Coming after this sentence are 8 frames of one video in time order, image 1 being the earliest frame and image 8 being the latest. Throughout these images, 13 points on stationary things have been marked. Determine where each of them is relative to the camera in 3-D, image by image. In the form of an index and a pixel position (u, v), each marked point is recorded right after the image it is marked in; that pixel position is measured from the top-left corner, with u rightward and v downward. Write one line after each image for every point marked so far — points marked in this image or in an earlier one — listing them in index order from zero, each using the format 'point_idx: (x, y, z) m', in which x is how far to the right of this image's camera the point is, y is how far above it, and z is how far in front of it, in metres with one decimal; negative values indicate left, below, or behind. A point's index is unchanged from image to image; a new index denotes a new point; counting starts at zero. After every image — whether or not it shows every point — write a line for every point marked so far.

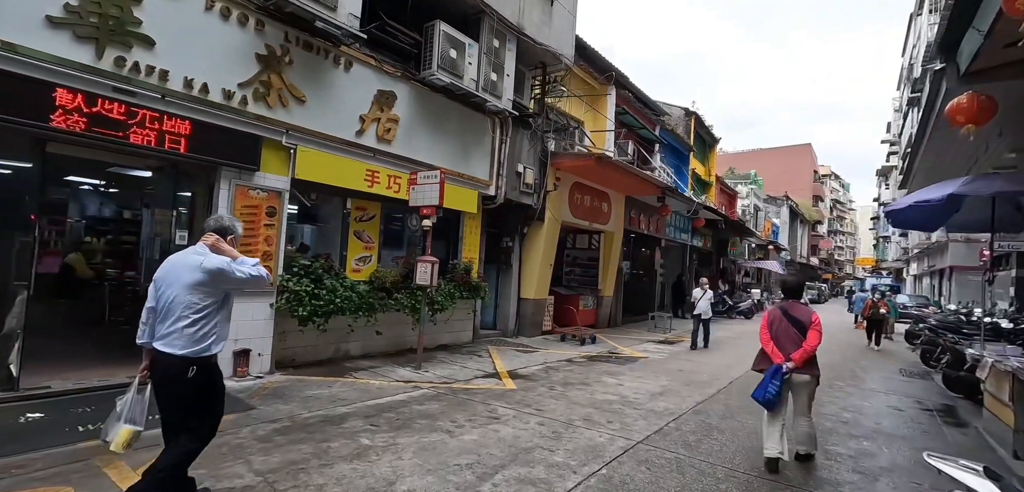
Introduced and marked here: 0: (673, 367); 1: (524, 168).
0: (+2.6, -2.0, +8.5) m
1: (+0.2, +1.5, +10.2) m
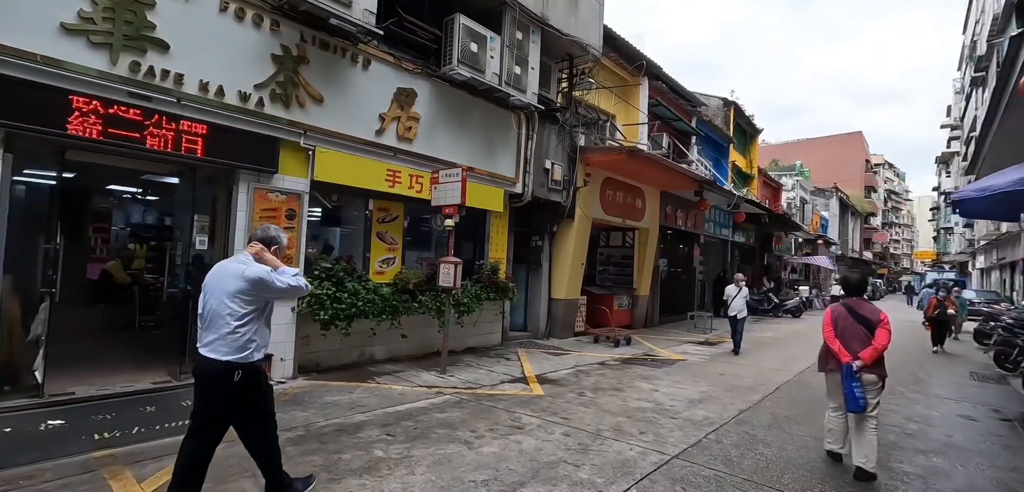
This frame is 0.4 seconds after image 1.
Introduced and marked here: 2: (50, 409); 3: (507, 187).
0: (+3.1, -1.9, +8.0) m
1: (+0.8, +1.5, +9.9) m
2: (-4.1, -1.5, +4.7) m
3: (-0.1, +1.0, +9.1) m
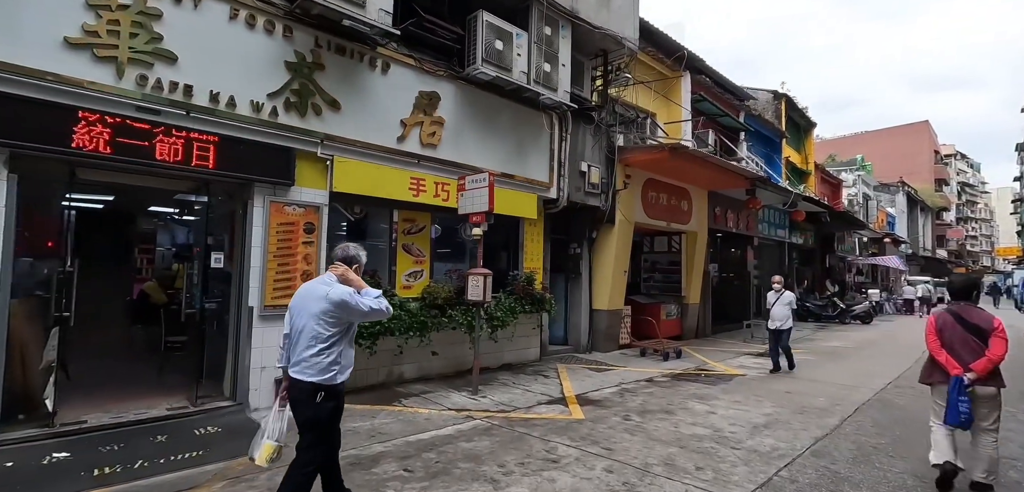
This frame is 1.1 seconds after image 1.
0: (+3.7, -1.9, +7.1) m
1: (+1.4, +1.4, +9.3) m
2: (-3.8, -1.6, +4.4) m
3: (+0.5, +0.9, +8.6) m
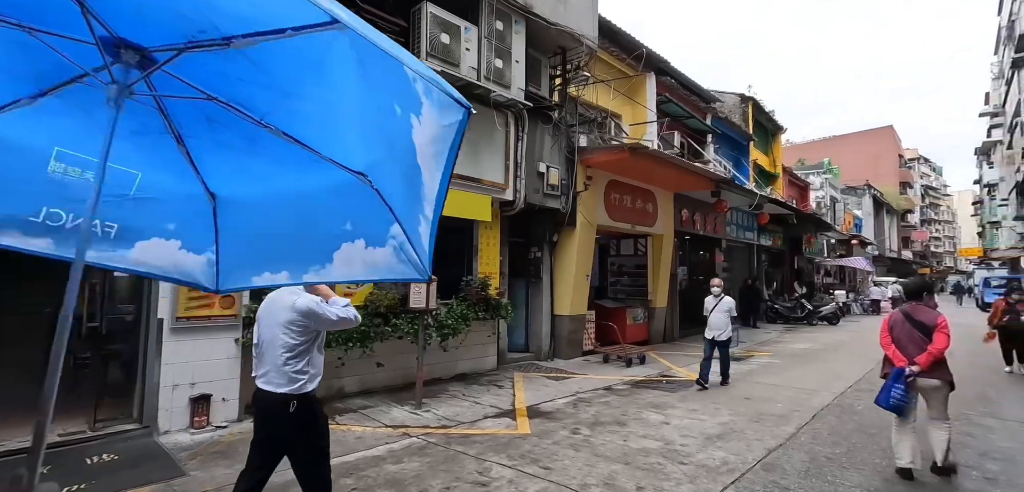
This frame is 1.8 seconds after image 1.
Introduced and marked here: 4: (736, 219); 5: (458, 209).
0: (+3.0, -2.0, +6.8) m
1: (+0.6, +1.4, +8.9) m
2: (-4.4, -1.7, +3.9) m
3: (-0.3, +0.8, +8.2) m
4: (+7.2, +0.8, +16.7) m
5: (-0.8, +0.5, +7.4) m
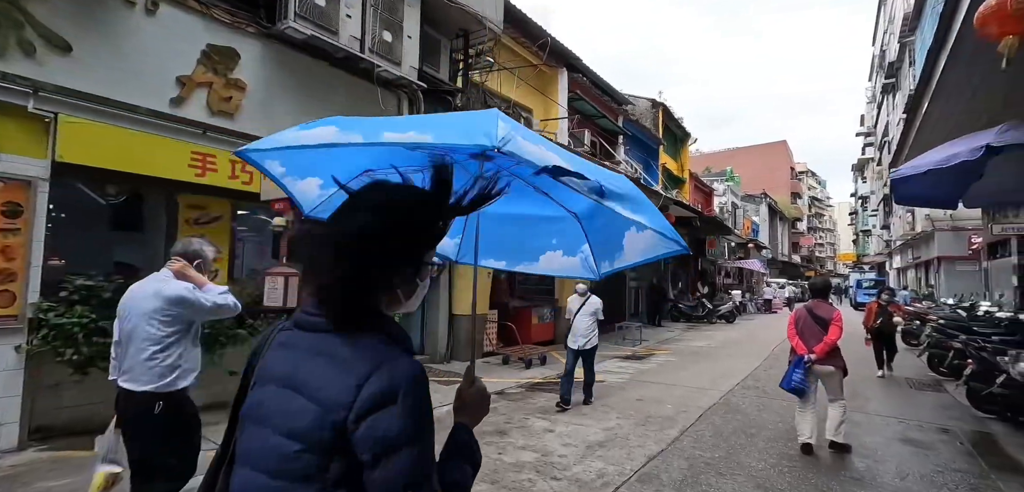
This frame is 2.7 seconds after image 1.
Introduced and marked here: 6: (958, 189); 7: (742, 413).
0: (+1.5, -1.9, +6.6) m
1: (-1.1, +1.4, +8.3) m
2: (-5.3, -1.5, +2.6) m
3: (-1.8, +0.9, +7.5) m
4: (+4.3, +0.8, +17.0) m
5: (-2.2, +0.6, +6.6) m
6: (+4.7, +0.6, +5.5) m
7: (+2.6, -1.9, +5.9) m
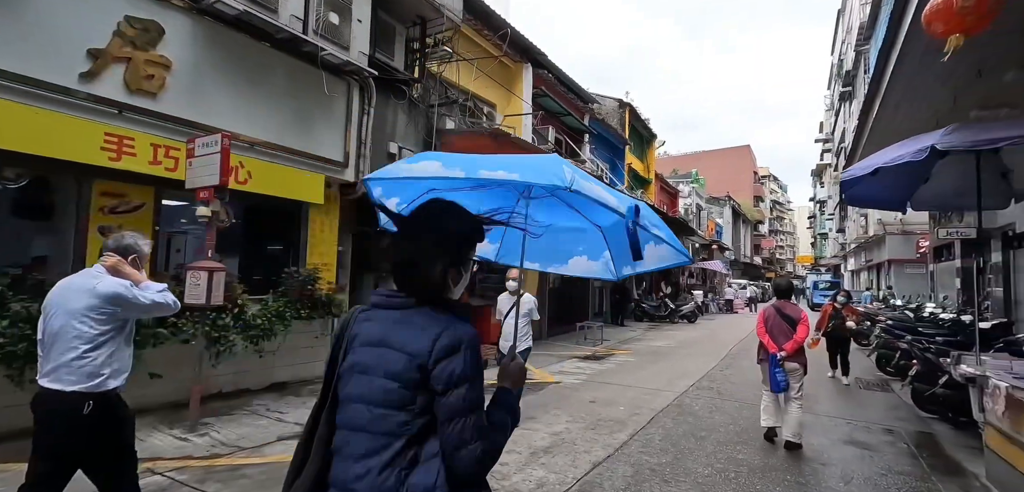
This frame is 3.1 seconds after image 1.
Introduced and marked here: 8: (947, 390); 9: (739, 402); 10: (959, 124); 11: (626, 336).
0: (+0.9, -1.9, +6.5) m
1: (-1.8, +1.5, +8.0) m
2: (-5.7, -1.4, +2.0) m
3: (-2.5, +1.0, +7.1) m
4: (+3.1, +0.9, +17.0) m
5: (-2.8, +0.7, +6.2) m
6: (+4.2, +0.6, +5.5) m
7: (+2.0, -1.9, +5.8) m
8: (+4.8, -1.6, +5.7) m
9: (+2.9, -2.0, +6.6) m
10: (+3.8, +1.0, +4.5) m
11: (+3.1, -2.5, +14.4) m
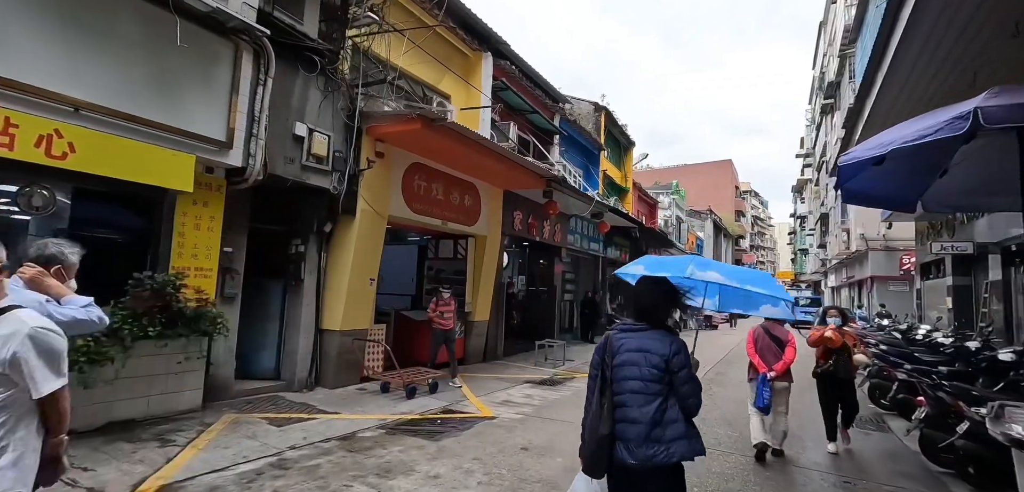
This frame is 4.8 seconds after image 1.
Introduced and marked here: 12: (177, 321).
0: (0.0, -1.9, +5.1) m
1: (-2.6, +1.5, +6.7) m
2: (-6.4, -1.3, +0.5) m
3: (-3.3, +1.0, +5.7) m
4: (+1.9, +0.6, +15.8) m
5: (-3.6, +0.7, +4.8) m
6: (+3.4, +0.5, +4.4) m
7: (+1.2, -1.9, +4.5) m
8: (+3.9, -1.7, +4.5) m
9: (+2.0, -2.1, +5.3) m
10: (+3.1, +1.0, +3.3) m
11: (+2.0, -2.8, +13.1) m
12: (-3.4, -0.7, +5.3) m
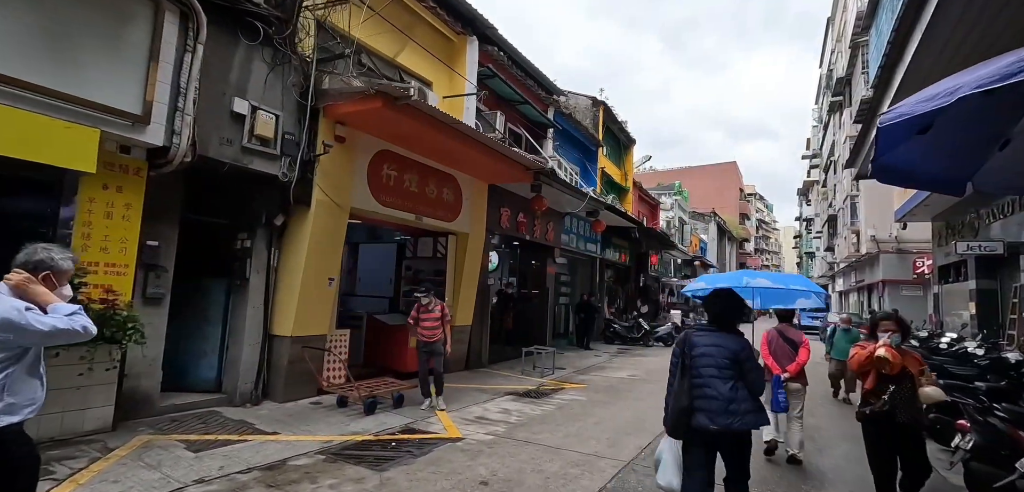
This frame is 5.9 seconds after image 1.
0: (-0.3, -1.9, +4.2) m
1: (-2.9, +1.6, +5.8) m
2: (-6.8, -1.1, -0.3) m
3: (-3.6, +1.1, +4.9) m
4: (+1.7, +0.6, +14.9) m
5: (-3.9, +0.8, +4.0) m
6: (+3.1, +0.6, +3.5) m
7: (+0.8, -1.9, +3.7) m
8: (+3.6, -1.6, +3.6) m
9: (+1.7, -2.0, +4.4) m
10: (+2.7, +1.1, +2.4) m
11: (+1.7, -2.7, +12.2) m
12: (-3.7, -0.7, +4.4) m
